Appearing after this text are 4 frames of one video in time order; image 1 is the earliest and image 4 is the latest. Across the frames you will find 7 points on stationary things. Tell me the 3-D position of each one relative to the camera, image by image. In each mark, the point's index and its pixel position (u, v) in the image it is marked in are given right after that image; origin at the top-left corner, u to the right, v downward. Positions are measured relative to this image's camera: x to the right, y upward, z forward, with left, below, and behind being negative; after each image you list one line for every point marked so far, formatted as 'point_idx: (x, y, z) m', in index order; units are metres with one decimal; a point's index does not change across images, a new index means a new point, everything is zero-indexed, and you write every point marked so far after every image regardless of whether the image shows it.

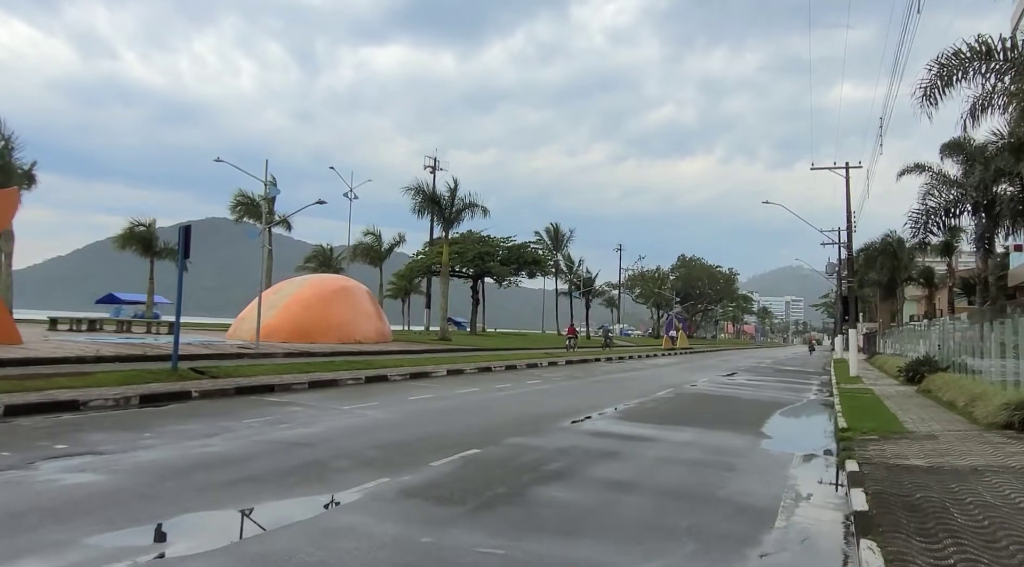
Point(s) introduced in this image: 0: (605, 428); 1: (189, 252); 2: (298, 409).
0: (+1.6, -2.5, +12.1) m
1: (-7.2, +0.7, +15.7) m
2: (-3.9, -2.3, +12.9) m
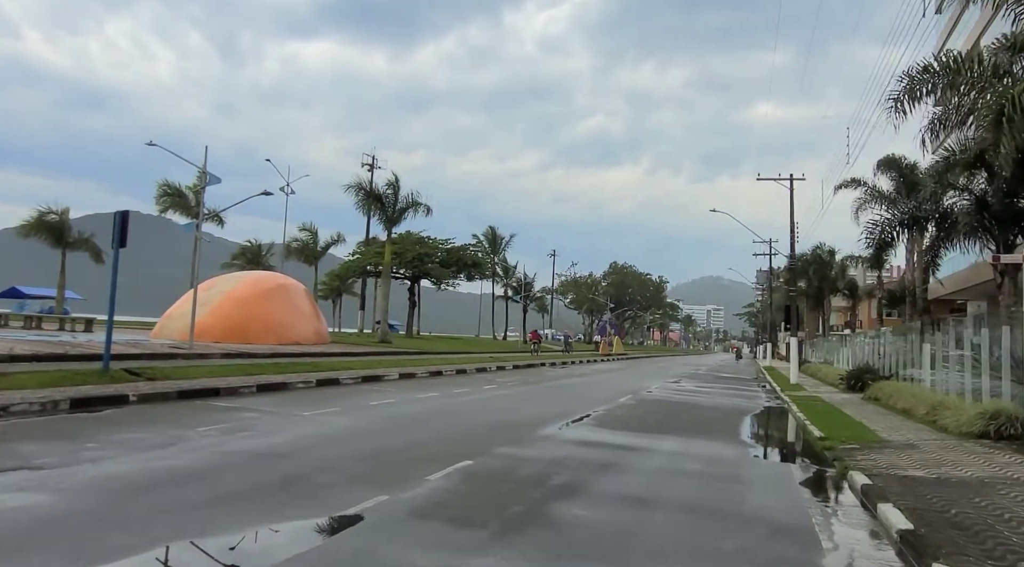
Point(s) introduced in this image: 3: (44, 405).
0: (+1.3, -2.5, +11.5) m
1: (-7.8, +0.9, +14.2) m
2: (-4.3, -2.2, +11.7) m
3: (-7.2, -1.9, +10.8) m
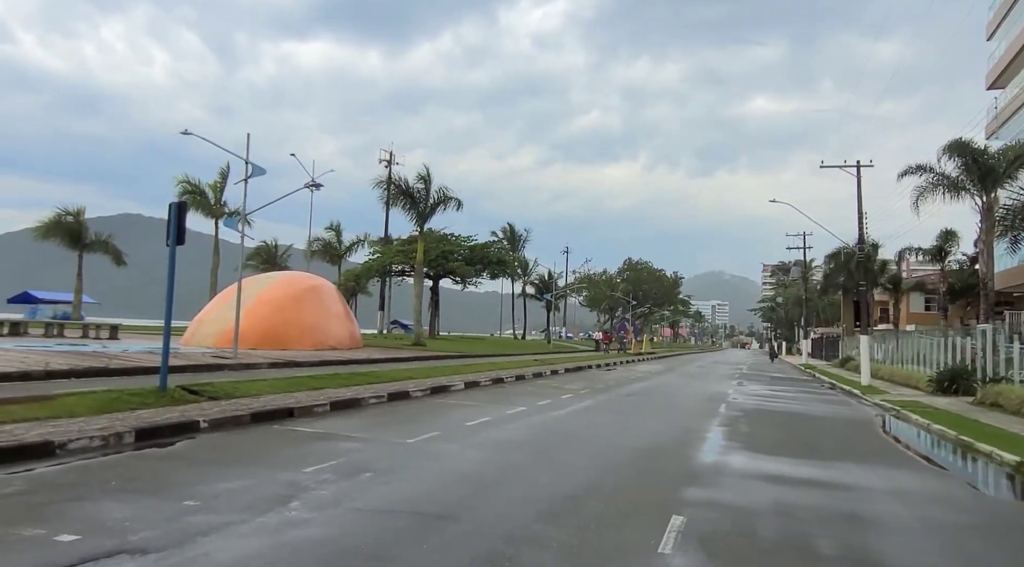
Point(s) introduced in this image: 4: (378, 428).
0: (+3.4, -2.5, +9.5) m
1: (-5.7, +0.8, +12.2) m
2: (-2.2, -2.2, +9.7) m
3: (-5.1, -2.0, +8.8) m
4: (-2.2, -2.4, +11.6) m
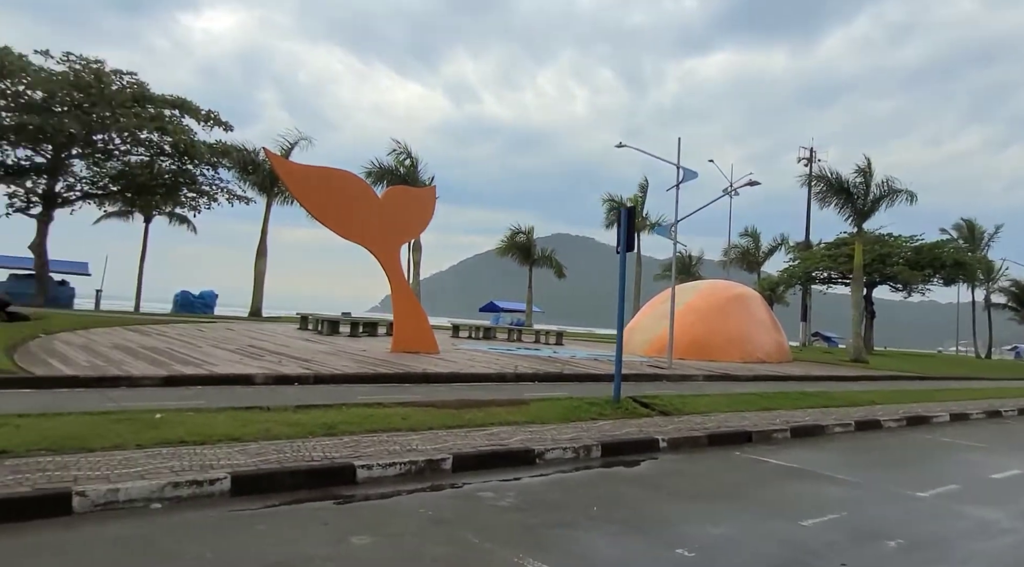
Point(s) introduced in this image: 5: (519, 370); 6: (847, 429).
0: (+8.3, -2.5, +4.6) m
1: (+2.1, +0.6, +11.9) m
2: (+3.7, -2.3, +7.8) m
3: (+0.8, -2.1, +8.6) m
4: (+4.7, -2.5, +9.4) m
5: (+0.1, -1.9, +15.4) m
6: (+6.1, -2.6, +12.7) m
